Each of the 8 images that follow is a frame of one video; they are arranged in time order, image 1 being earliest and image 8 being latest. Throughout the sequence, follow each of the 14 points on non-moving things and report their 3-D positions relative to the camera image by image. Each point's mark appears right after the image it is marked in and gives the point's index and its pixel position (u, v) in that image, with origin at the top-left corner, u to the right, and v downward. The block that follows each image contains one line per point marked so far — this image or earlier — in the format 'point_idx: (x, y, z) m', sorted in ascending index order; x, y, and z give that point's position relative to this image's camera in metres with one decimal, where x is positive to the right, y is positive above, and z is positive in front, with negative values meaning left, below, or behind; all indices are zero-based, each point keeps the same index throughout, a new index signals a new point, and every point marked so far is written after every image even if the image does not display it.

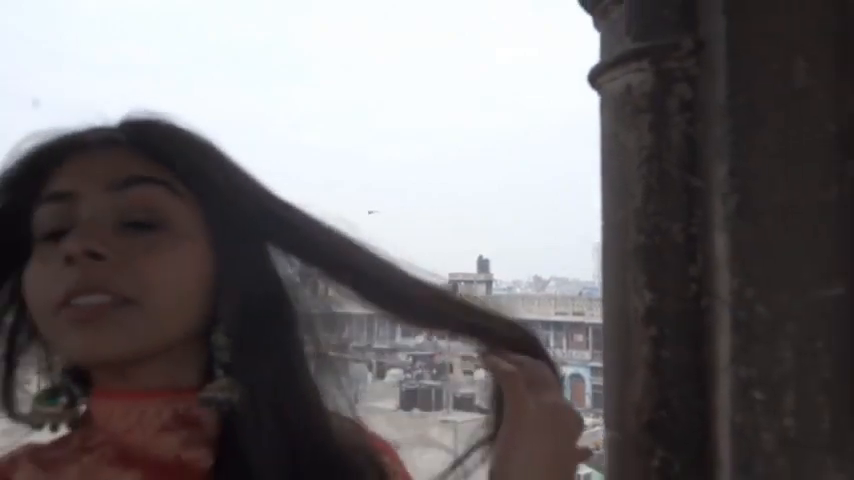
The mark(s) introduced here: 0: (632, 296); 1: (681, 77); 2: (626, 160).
0: (+0.3, -0.1, +0.9) m
1: (+0.3, +0.2, +0.9) m
2: (+0.3, +0.1, +0.9) m
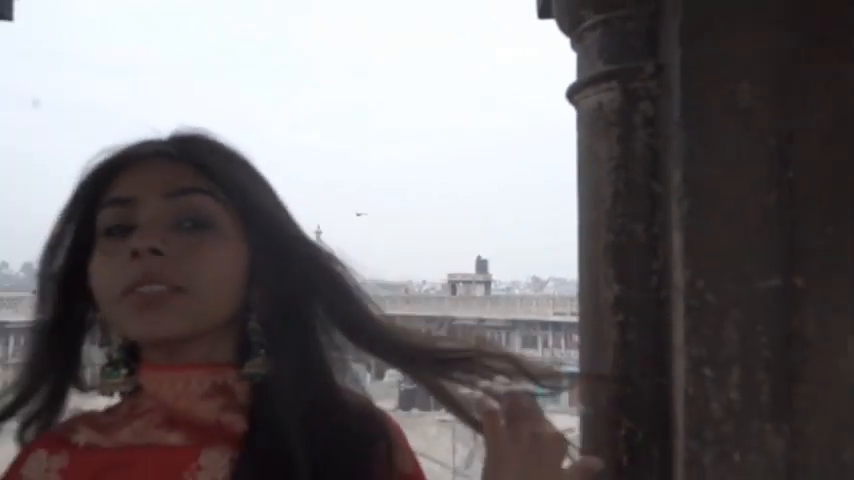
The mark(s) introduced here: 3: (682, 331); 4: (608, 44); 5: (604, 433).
0: (+0.3, -0.1, +1.0) m
1: (+0.3, +0.2, +1.0) m
2: (+0.3, +0.1, +1.0) m
3: (+0.3, -0.1, +0.9) m
4: (+0.3, +0.3, +1.0) m
5: (+0.3, -0.3, +1.0) m
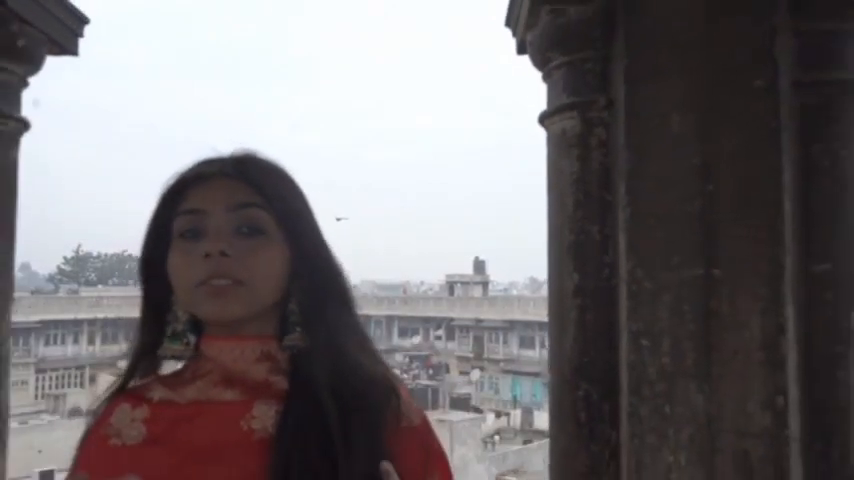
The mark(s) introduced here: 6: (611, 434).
0: (+0.3, -0.1, +1.3) m
1: (+0.3, +0.2, +1.2) m
2: (+0.3, +0.1, +1.3) m
3: (+0.3, -0.1, +1.2) m
4: (+0.3, +0.3, +1.3) m
5: (+0.3, -0.3, +1.2) m
6: (+0.3, -0.3, +1.2) m
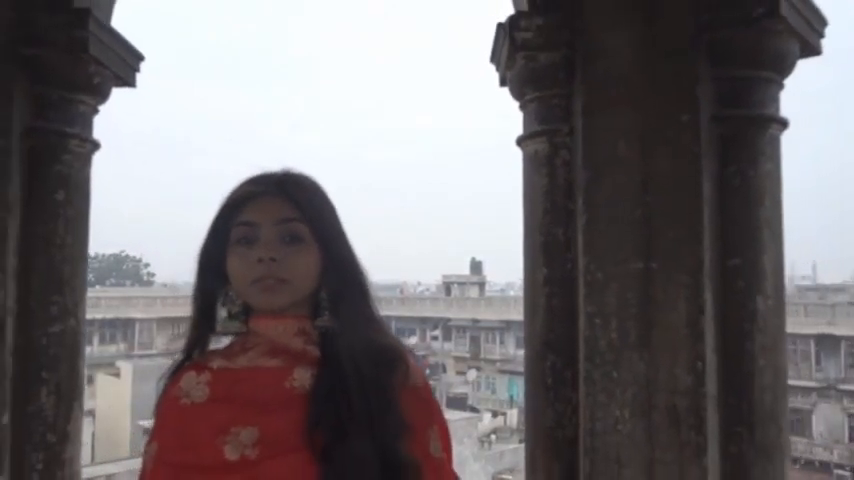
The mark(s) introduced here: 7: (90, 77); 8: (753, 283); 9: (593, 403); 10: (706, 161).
0: (+0.2, -0.1, +1.6) m
1: (+0.3, +0.2, +1.5) m
2: (+0.2, +0.1, +1.6) m
3: (+0.3, -0.1, +1.5) m
4: (+0.3, +0.3, +1.6) m
5: (+0.2, -0.3, +1.6) m
6: (+0.3, -0.3, +1.5) m
7: (-0.8, +0.4, +1.6) m
8: (+0.7, -0.1, +1.5) m
9: (+0.3, -0.3, +1.4) m
10: (+0.6, +0.2, +1.4) m
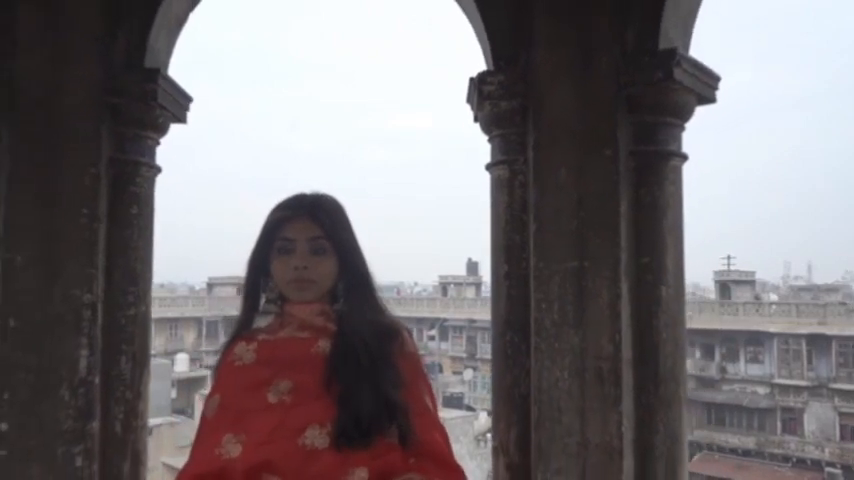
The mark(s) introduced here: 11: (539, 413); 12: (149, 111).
0: (+0.2, -0.1, +2.0) m
1: (+0.3, +0.2, +2.0) m
2: (+0.2, +0.1, +2.1) m
3: (+0.3, -0.1, +2.0) m
4: (+0.2, +0.3, +2.1) m
5: (+0.2, -0.3, +2.0) m
6: (+0.3, -0.3, +2.0) m
7: (-0.8, +0.4, +2.1) m
8: (+0.6, -0.1, +1.9) m
9: (+0.3, -0.3, +1.9) m
10: (+0.5, +0.1, +1.9) m
11: (+0.3, -0.5, +1.9) m
12: (-0.8, +0.4, +2.0) m
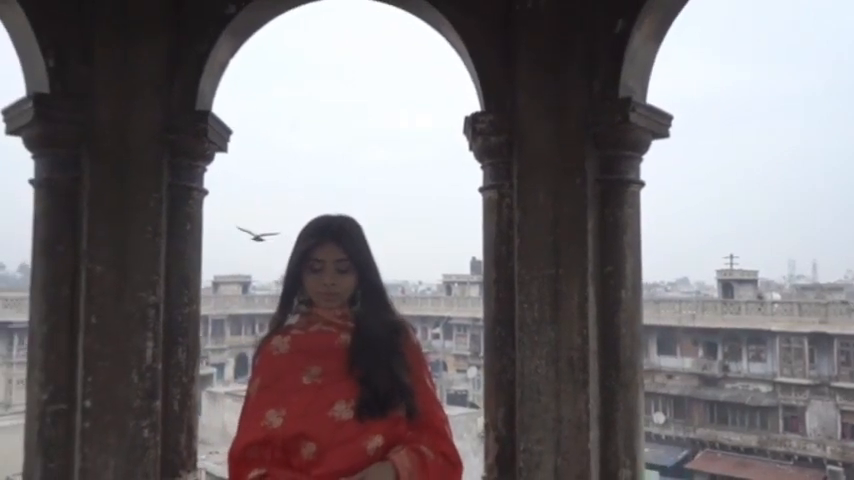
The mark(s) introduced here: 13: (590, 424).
0: (+0.2, -0.1, +2.5) m
1: (+0.3, +0.2, +2.5) m
2: (+0.2, +0.1, +2.5) m
3: (+0.3, -0.2, +2.4) m
4: (+0.2, +0.2, +2.5) m
5: (+0.2, -0.3, +2.5) m
6: (+0.3, -0.4, +2.4) m
7: (-0.8, +0.3, +2.5) m
8: (+0.7, -0.1, +2.4) m
9: (+0.3, -0.4, +2.3) m
10: (+0.5, +0.1, +2.3) m
11: (+0.3, -0.5, +2.3) m
12: (-0.8, +0.3, +2.5) m
13: (+0.5, -0.6, +2.3) m
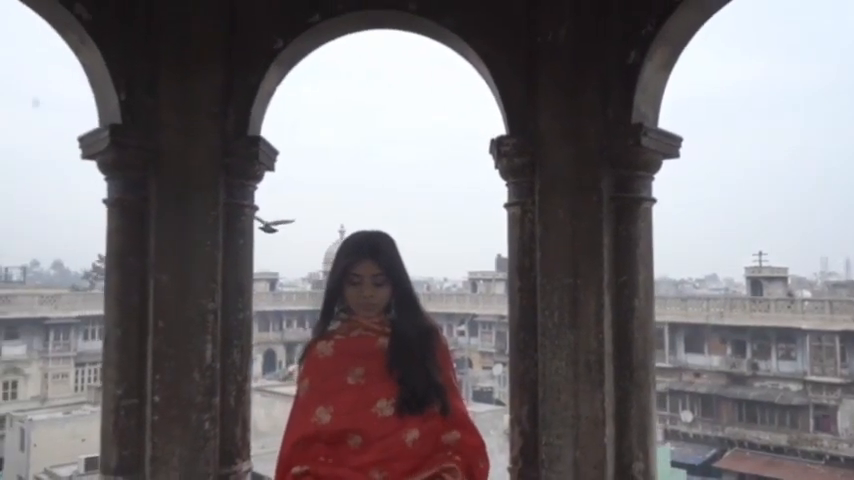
0: (+0.3, -0.2, +2.7) m
1: (+0.4, +0.1, +2.7) m
2: (+0.3, 0.0, +2.7) m
3: (+0.4, -0.2, +2.6) m
4: (+0.3, +0.2, +2.7) m
5: (+0.3, -0.4, +2.7) m
6: (+0.4, -0.4, +2.7) m
7: (-0.7, +0.3, +2.8) m
8: (+0.8, -0.2, +2.6) m
9: (+0.4, -0.4, +2.6) m
10: (+0.7, +0.1, +2.6) m
11: (+0.4, -0.6, +2.6) m
12: (-0.7, +0.3, +2.7) m
13: (+0.6, -0.6, +2.5) m
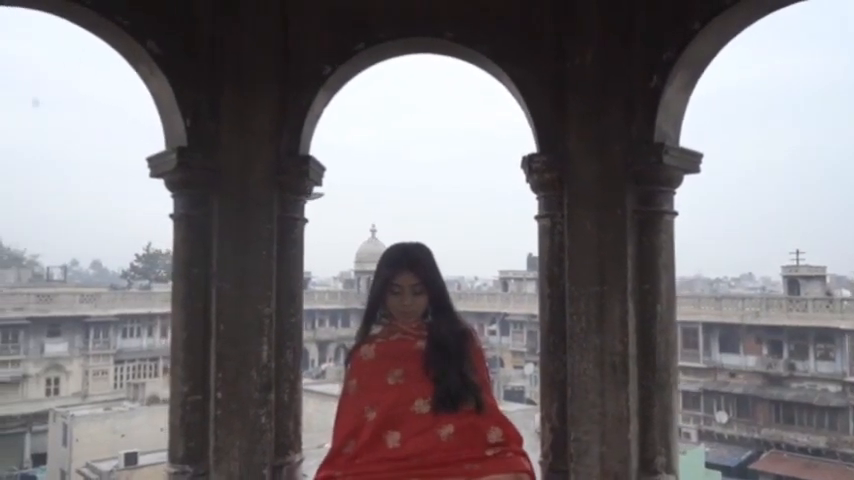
0: (+0.5, -0.2, +2.9) m
1: (+0.5, +0.1, +2.9) m
2: (+0.5, 0.0, +2.9) m
3: (+0.6, -0.3, +2.8) m
4: (+0.5, +0.1, +2.9) m
5: (+0.5, -0.4, +2.9) m
6: (+0.6, -0.5, +2.9) m
7: (-0.5, +0.2, +3.0) m
8: (+0.9, -0.2, +2.8) m
9: (+0.6, -0.5, +2.8) m
10: (+0.8, 0.0, +2.8) m
11: (+0.6, -0.6, +2.8) m
12: (-0.5, +0.2, +3.0) m
13: (+0.8, -0.7, +2.7) m
